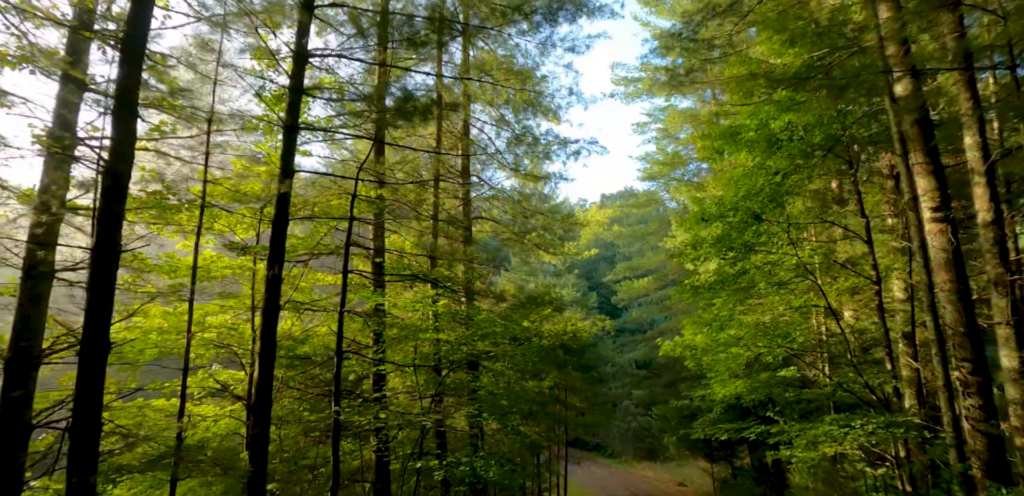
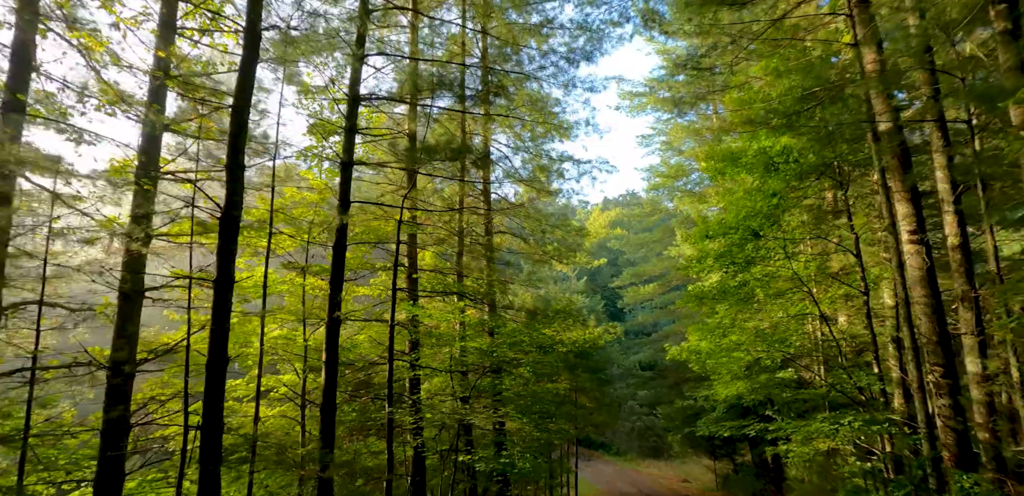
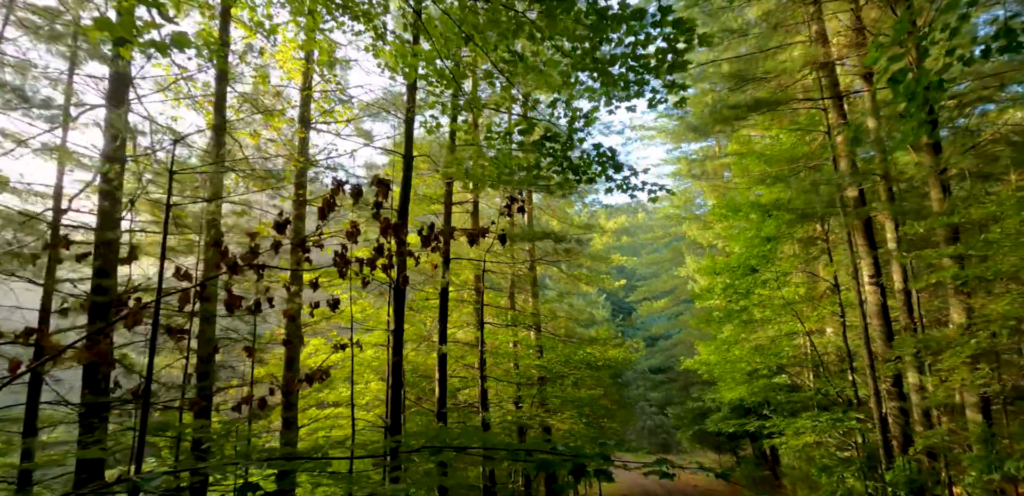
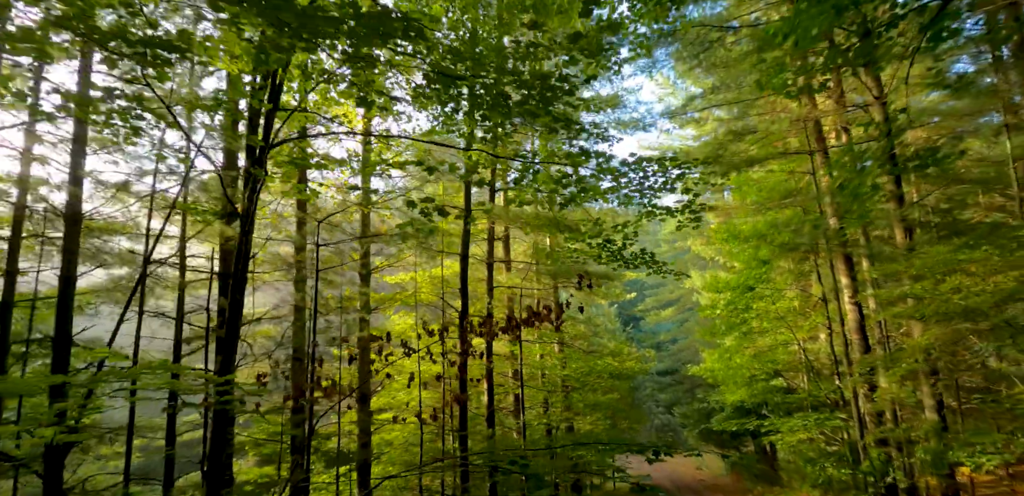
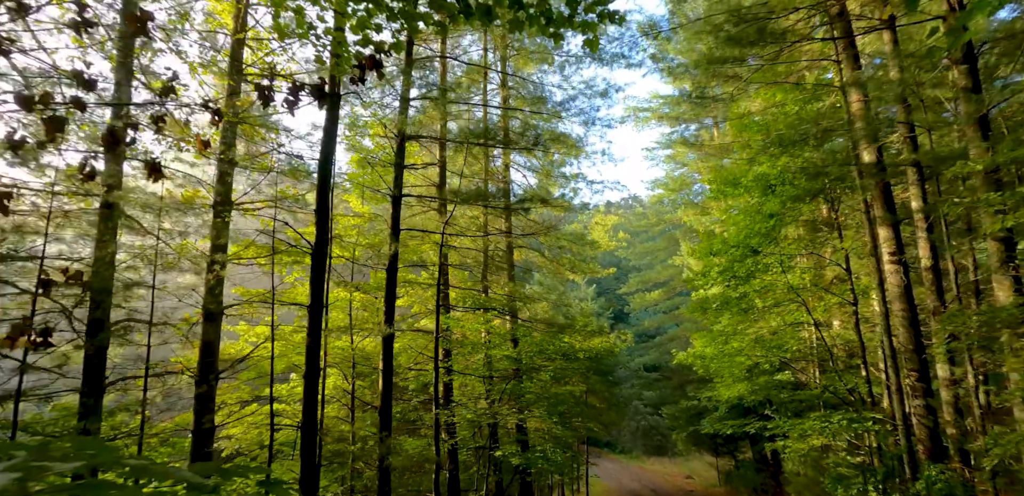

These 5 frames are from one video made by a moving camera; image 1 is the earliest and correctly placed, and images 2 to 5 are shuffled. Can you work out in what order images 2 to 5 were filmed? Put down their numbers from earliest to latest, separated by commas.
2, 5, 3, 4
